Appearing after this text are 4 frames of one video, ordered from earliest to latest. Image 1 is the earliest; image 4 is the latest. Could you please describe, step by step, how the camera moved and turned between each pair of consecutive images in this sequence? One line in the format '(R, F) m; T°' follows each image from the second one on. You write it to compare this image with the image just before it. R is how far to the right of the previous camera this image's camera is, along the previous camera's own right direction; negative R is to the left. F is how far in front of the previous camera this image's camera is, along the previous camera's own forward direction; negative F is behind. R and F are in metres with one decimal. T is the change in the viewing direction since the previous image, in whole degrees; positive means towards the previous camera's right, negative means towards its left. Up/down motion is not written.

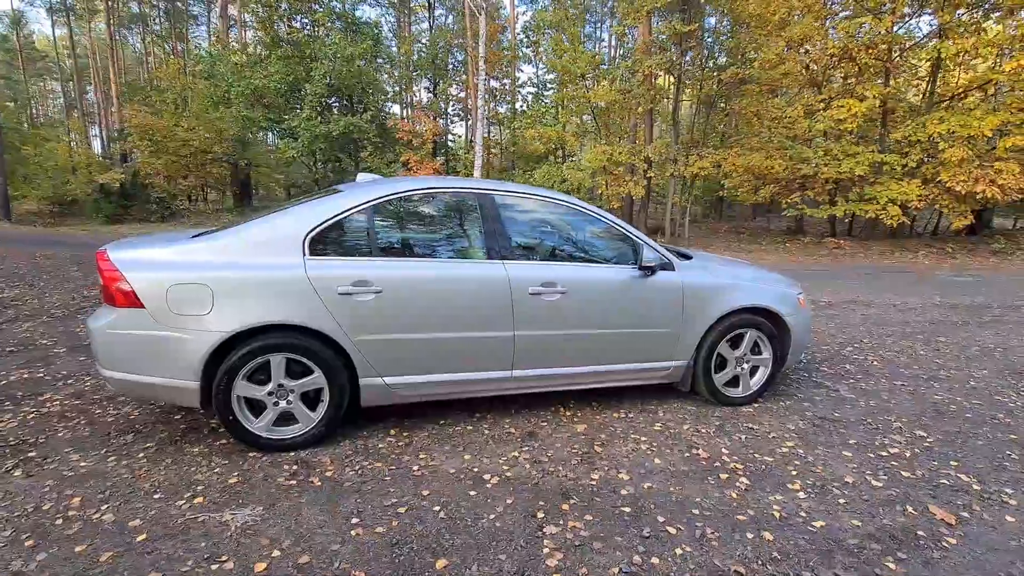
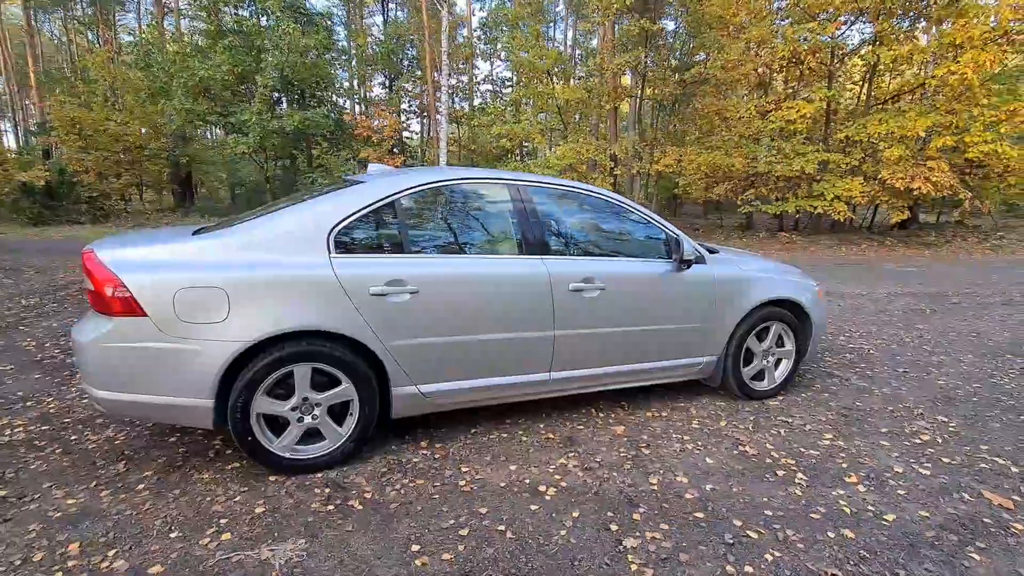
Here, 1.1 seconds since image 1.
(-0.5, +0.2) m; +5°
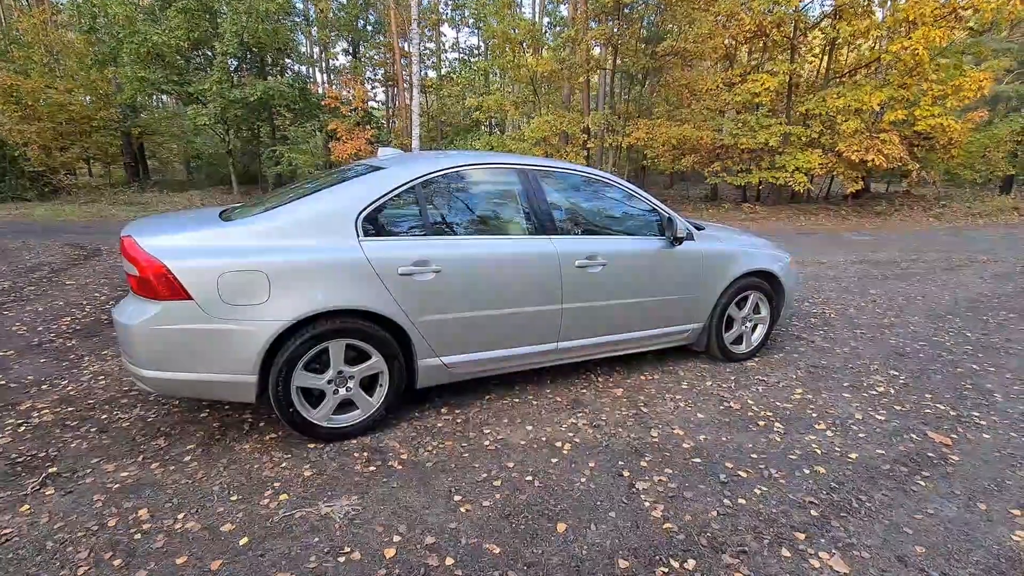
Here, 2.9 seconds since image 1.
(-0.3, -0.2) m; +4°
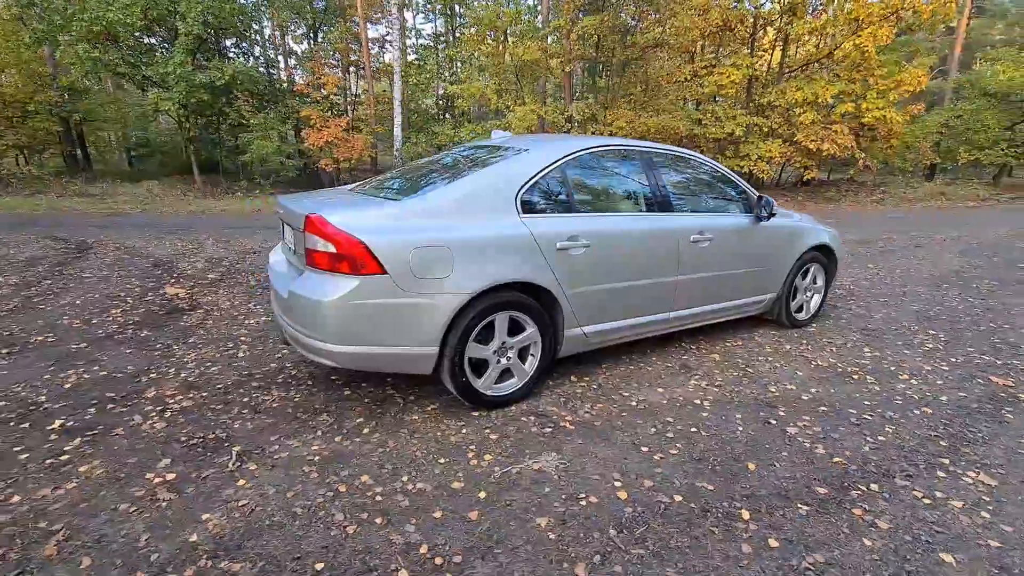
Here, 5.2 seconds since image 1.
(-1.2, -0.1) m; +6°
